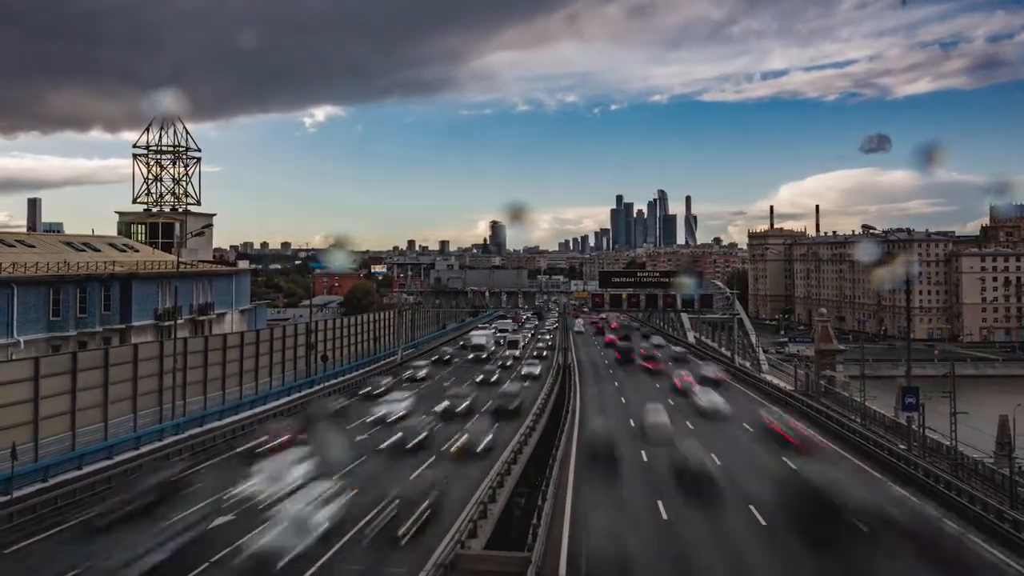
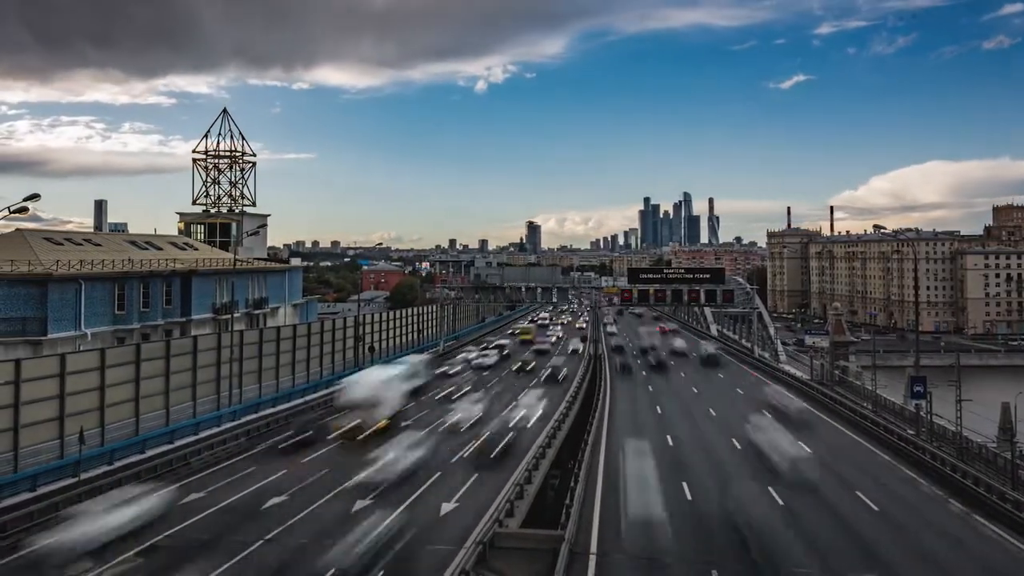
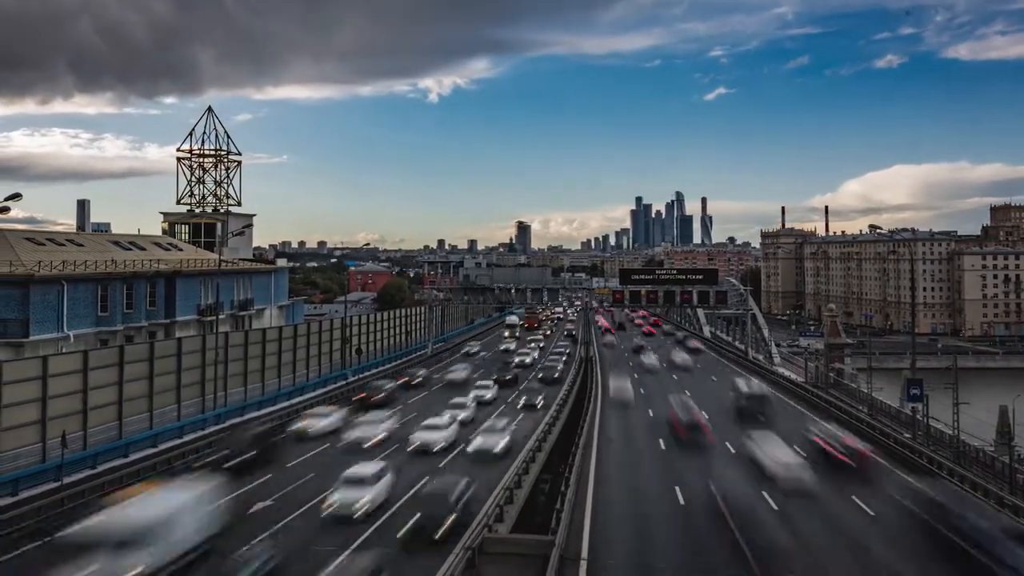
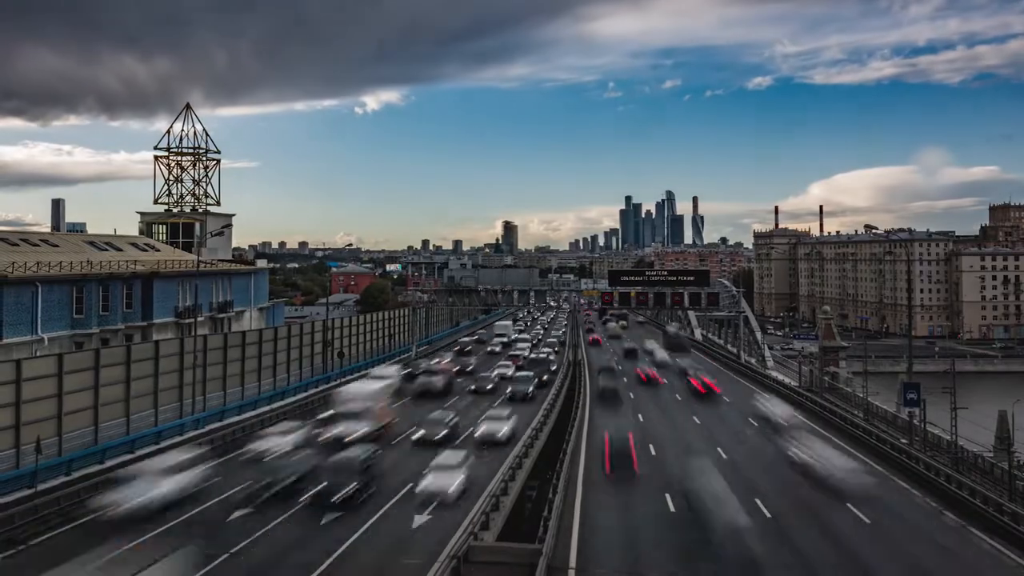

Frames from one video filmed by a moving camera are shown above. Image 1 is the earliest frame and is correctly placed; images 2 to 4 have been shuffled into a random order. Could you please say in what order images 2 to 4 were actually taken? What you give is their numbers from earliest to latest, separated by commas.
4, 3, 2
